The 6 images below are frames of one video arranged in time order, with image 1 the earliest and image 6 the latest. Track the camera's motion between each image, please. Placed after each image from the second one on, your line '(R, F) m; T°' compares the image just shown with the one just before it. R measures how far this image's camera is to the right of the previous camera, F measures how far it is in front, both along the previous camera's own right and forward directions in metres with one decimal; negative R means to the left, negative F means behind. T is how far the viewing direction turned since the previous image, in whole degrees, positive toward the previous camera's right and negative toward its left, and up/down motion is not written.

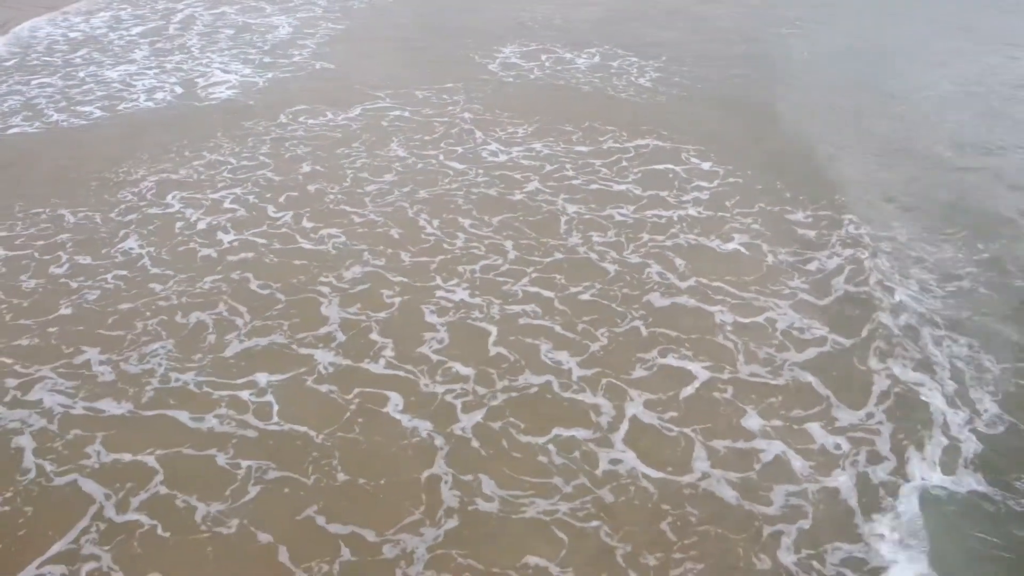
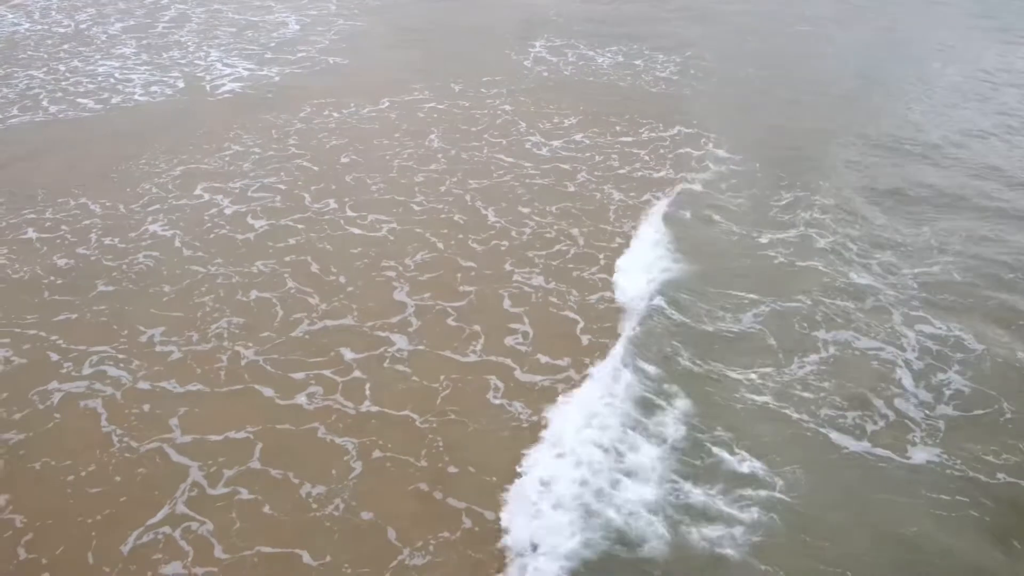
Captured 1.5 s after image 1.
(-0.5, 0.0) m; +2°
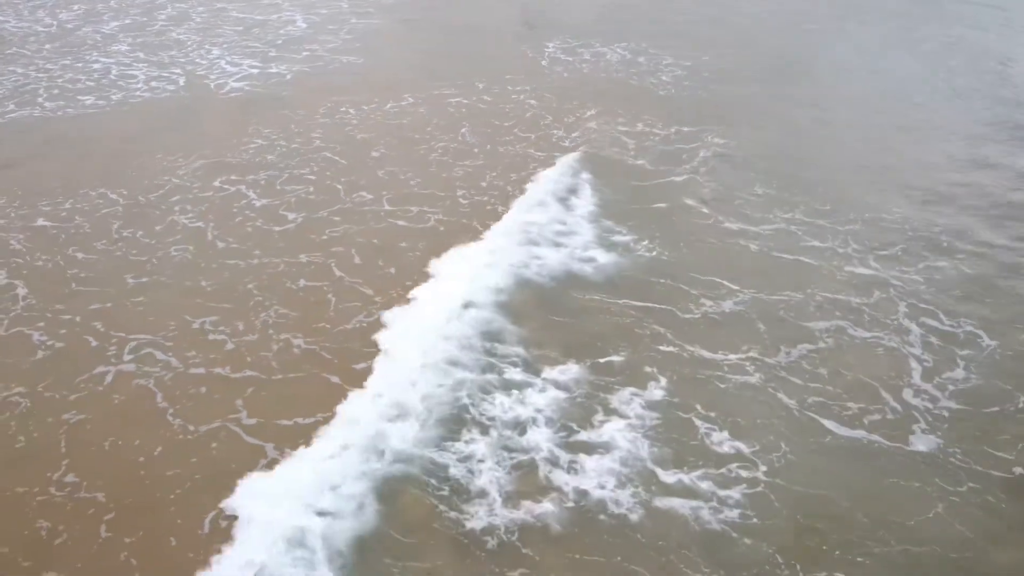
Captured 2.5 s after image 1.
(-0.4, -0.1) m; +1°
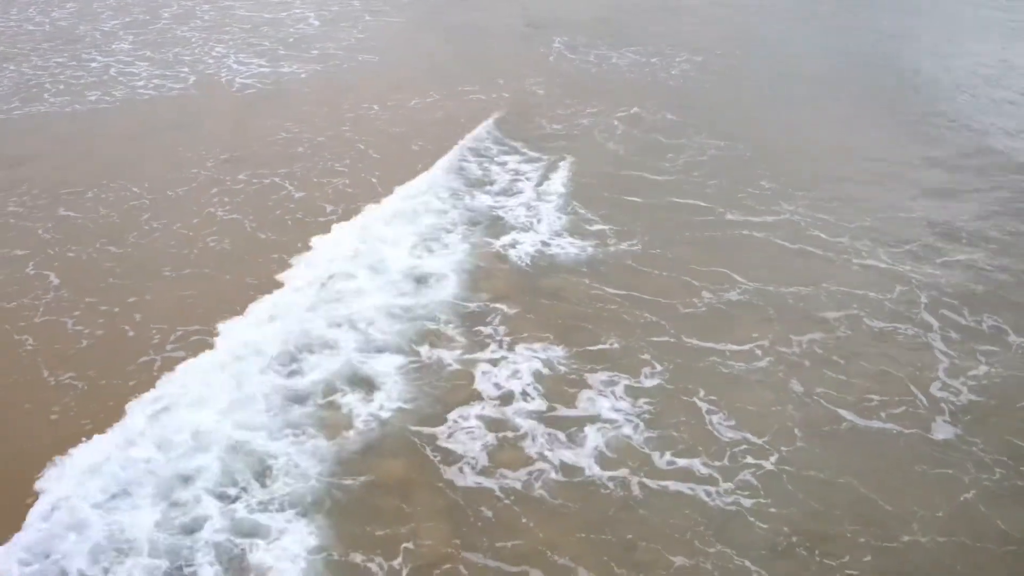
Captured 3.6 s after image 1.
(-0.4, -0.2) m; +1°
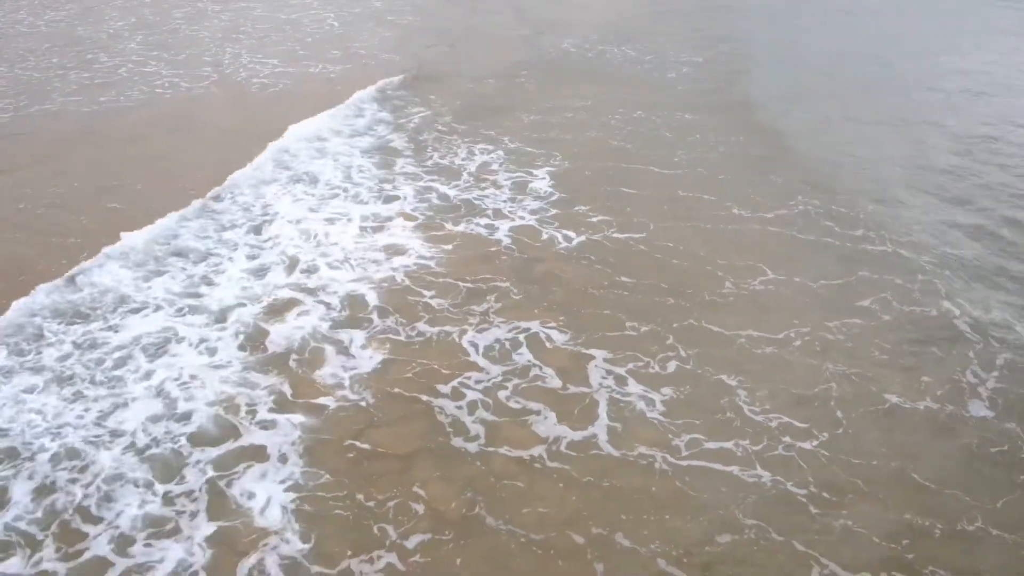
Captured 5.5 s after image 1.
(-0.6, -0.3) m; +1°
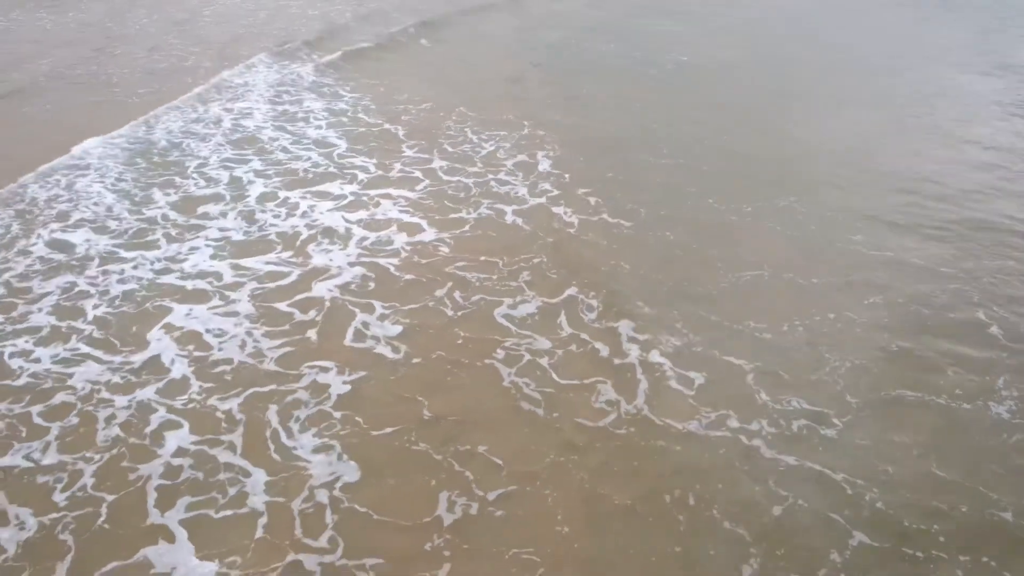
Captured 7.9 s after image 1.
(-0.7, -0.4) m; 0°
